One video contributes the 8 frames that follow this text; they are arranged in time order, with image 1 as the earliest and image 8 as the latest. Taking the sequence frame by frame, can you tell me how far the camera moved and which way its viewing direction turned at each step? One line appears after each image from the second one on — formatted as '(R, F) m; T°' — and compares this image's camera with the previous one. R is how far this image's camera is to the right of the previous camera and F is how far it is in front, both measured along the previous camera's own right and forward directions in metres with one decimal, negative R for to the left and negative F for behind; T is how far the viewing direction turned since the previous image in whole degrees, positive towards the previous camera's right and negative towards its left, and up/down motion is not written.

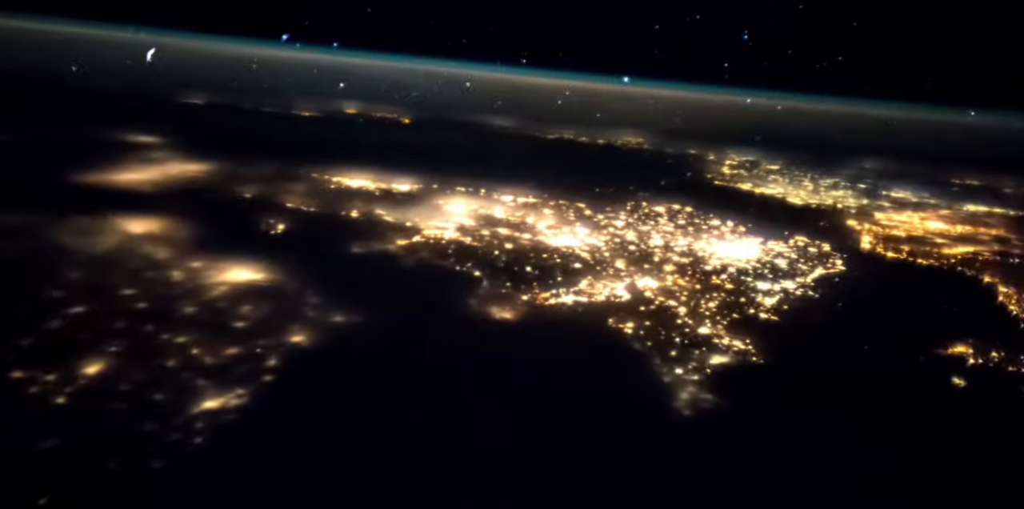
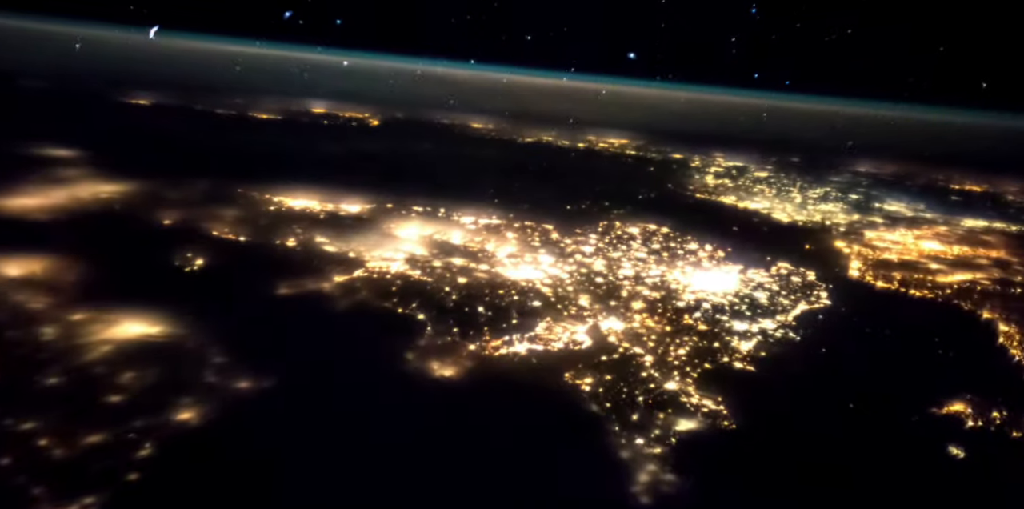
(+0.1, +0.2) m; +1°
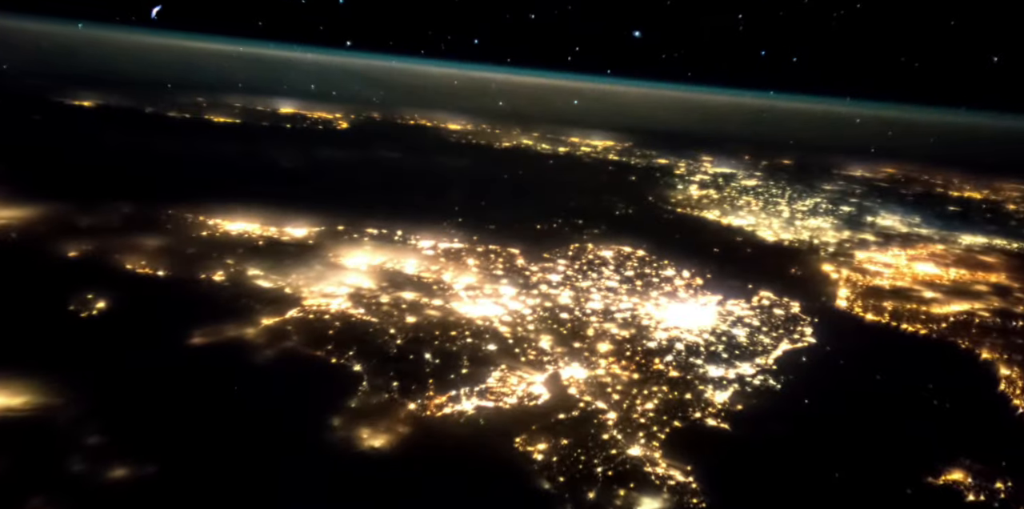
(+0.1, +0.2) m; +1°
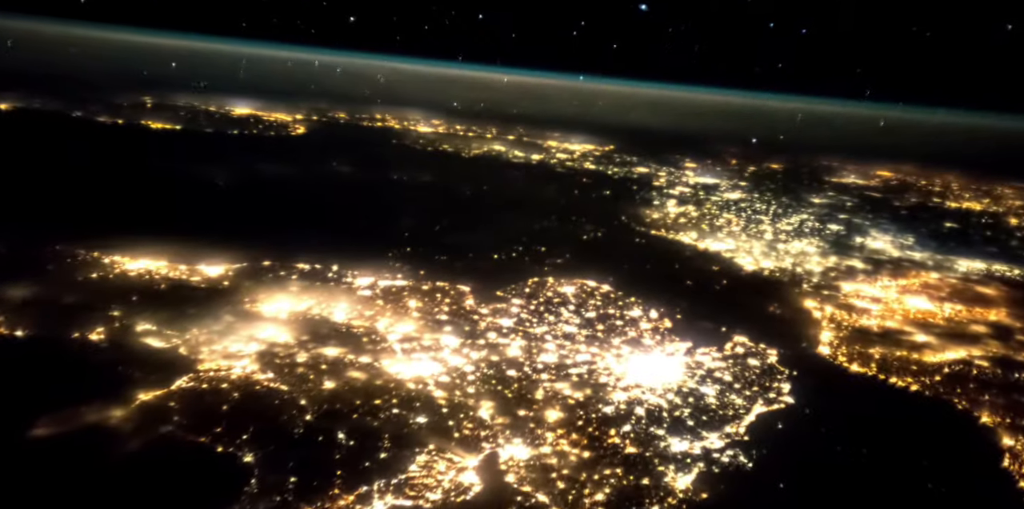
(+0.1, +0.2) m; +1°
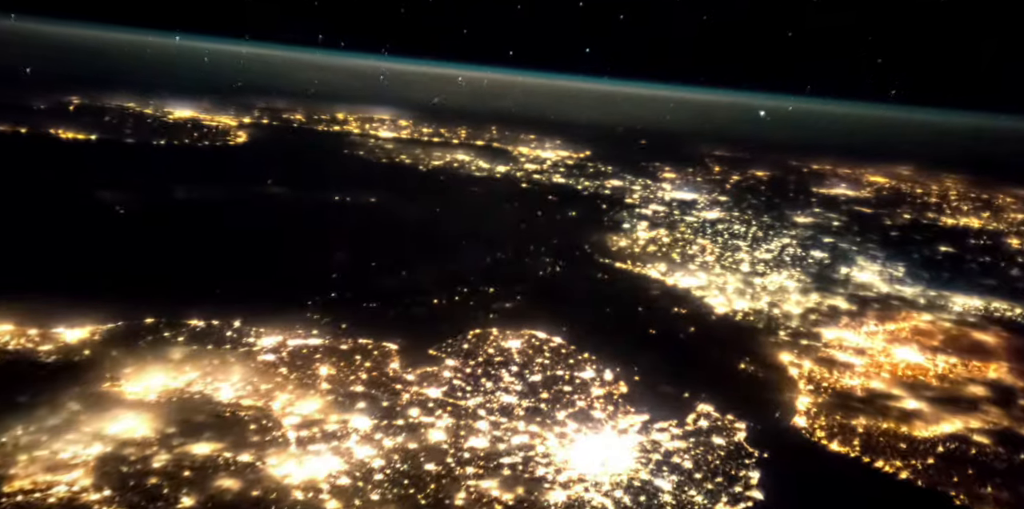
(+0.1, +0.3) m; +1°
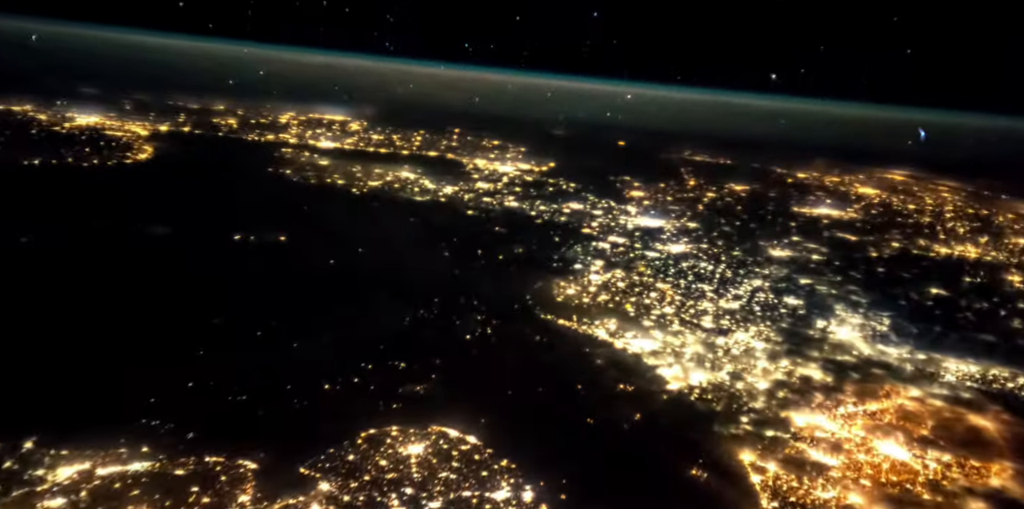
(+0.2, +0.4) m; +1°
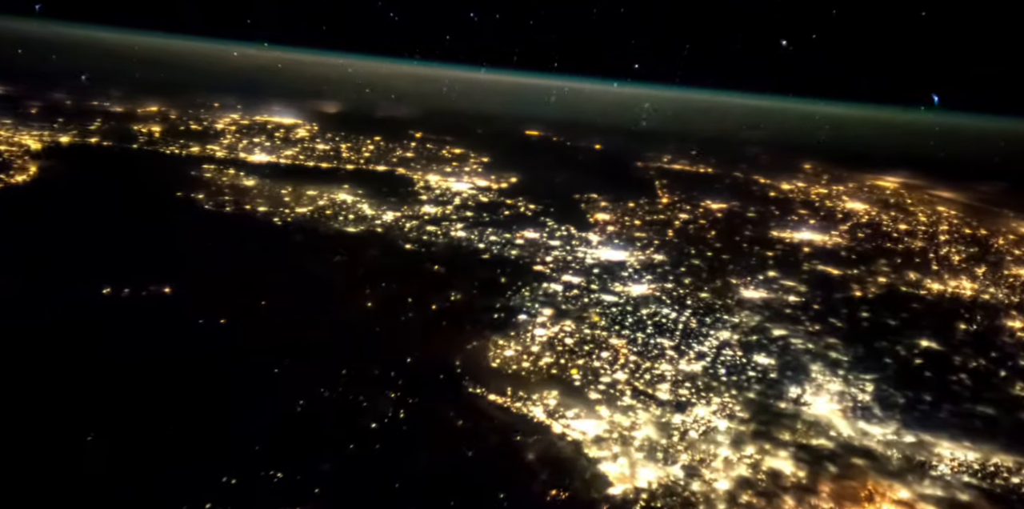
(+0.2, +0.4) m; +1°
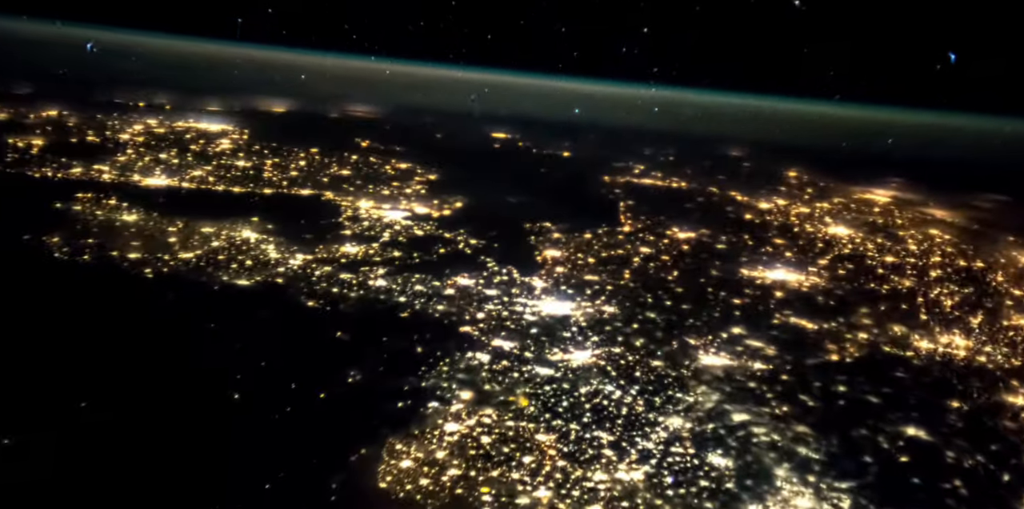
(+0.2, +0.4) m; +1°
